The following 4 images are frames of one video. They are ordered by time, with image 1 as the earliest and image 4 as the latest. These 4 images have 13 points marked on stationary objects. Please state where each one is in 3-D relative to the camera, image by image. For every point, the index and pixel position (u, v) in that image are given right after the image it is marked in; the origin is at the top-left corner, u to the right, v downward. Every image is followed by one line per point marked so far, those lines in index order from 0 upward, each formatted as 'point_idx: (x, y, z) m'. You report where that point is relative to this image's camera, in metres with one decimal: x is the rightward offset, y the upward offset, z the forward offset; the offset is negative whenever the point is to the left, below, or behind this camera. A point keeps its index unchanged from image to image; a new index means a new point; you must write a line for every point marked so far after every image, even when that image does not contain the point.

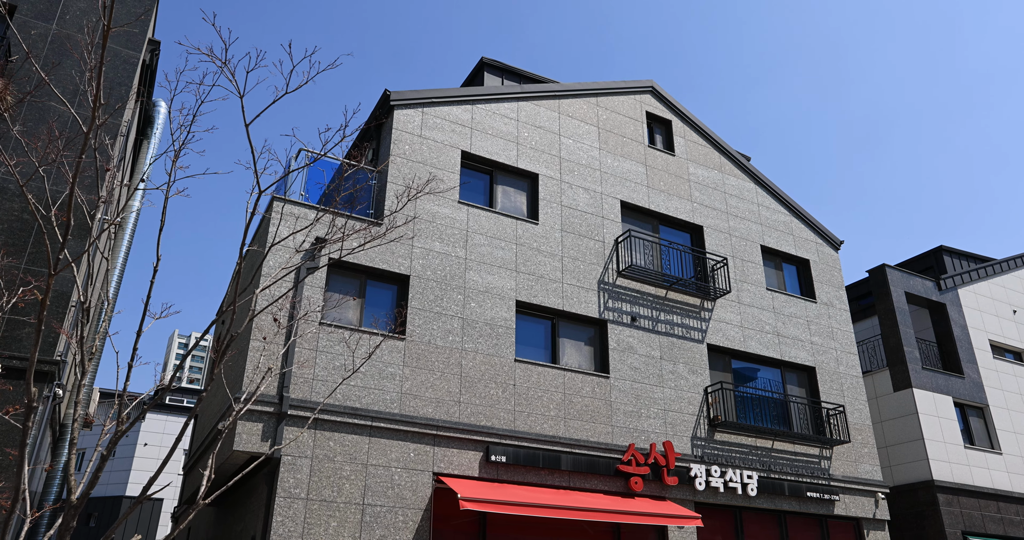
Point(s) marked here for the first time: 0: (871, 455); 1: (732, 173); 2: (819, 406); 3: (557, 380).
0: (+8.9, -4.6, +18.4) m
1: (+5.9, +2.7, +20.3) m
2: (+7.5, -3.3, +18.2) m
3: (+0.9, -2.2, +14.9) m
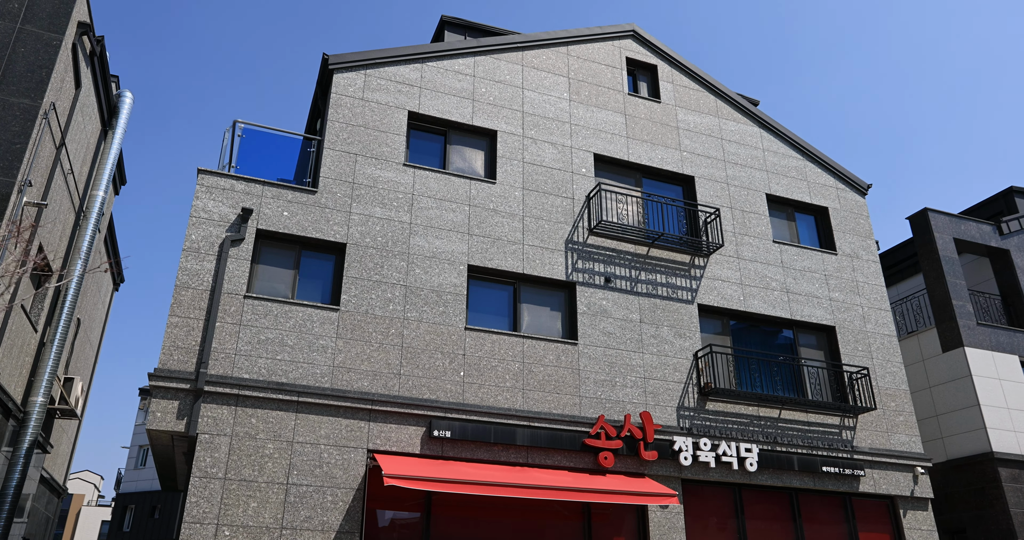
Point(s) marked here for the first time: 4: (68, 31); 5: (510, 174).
0: (+8.6, -3.3, +16.1) m
1: (+5.4, +3.8, +18.4) m
2: (+7.1, -2.1, +16.1) m
3: (+0.1, -1.4, +13.6) m
4: (-8.0, +4.3, +13.3) m
5: (0.0, +2.0, +15.2) m
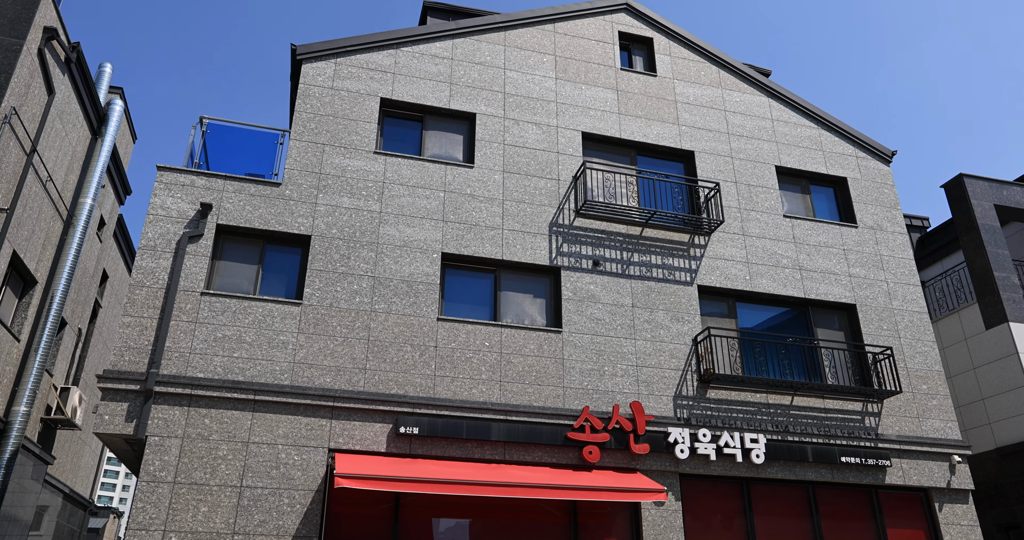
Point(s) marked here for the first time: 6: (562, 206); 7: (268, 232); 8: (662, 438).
0: (+8.4, -2.7, +14.6) m
1: (+5.2, +4.2, +17.2) m
2: (+6.9, -1.6, +14.7) m
3: (-0.3, -1.2, +12.8) m
4: (-8.6, +4.2, +13.3) m
5: (-0.5, +2.2, +14.4) m
6: (+1.0, +1.2, +14.4) m
7: (-4.2, +0.6, +12.7) m
8: (+2.6, -2.9, +12.7) m
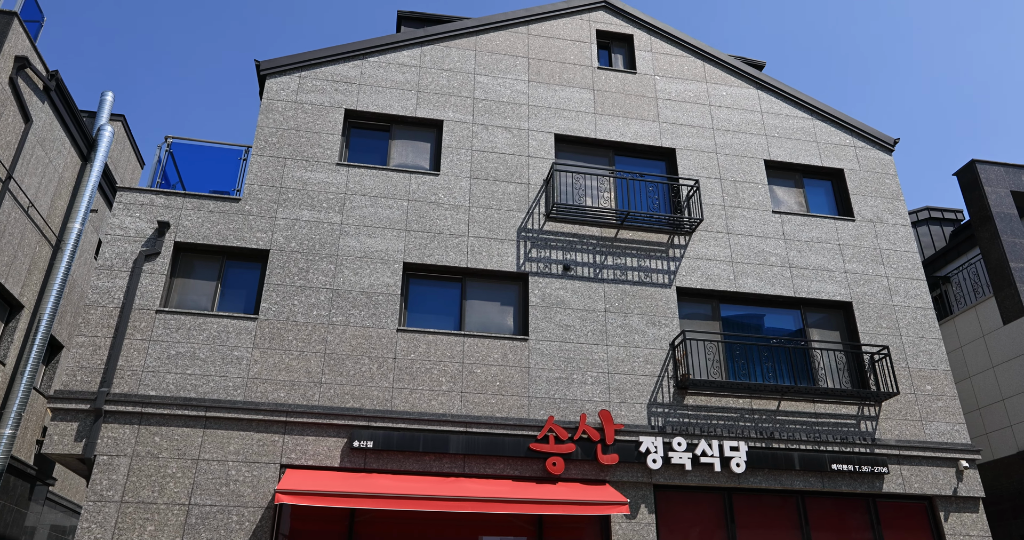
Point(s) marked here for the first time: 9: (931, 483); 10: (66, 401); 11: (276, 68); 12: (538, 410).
0: (+8.0, -2.6, +13.5) m
1: (+4.7, +4.2, +16.5) m
2: (+6.4, -1.5, +13.8) m
3: (-1.0, -1.3, +12.5) m
4: (-9.4, +3.7, +13.6) m
5: (-1.1, +2.0, +14.1) m
6: (+0.4, +1.1, +14.0) m
7: (-4.9, +0.4, +12.7) m
8: (+2.0, -2.9, +12.1) m
9: (+7.2, -3.7, +12.8) m
10: (-6.6, -1.9, +11.0) m
11: (-4.5, +3.9, +14.2) m
12: (+0.5, -2.3, +12.2) m
